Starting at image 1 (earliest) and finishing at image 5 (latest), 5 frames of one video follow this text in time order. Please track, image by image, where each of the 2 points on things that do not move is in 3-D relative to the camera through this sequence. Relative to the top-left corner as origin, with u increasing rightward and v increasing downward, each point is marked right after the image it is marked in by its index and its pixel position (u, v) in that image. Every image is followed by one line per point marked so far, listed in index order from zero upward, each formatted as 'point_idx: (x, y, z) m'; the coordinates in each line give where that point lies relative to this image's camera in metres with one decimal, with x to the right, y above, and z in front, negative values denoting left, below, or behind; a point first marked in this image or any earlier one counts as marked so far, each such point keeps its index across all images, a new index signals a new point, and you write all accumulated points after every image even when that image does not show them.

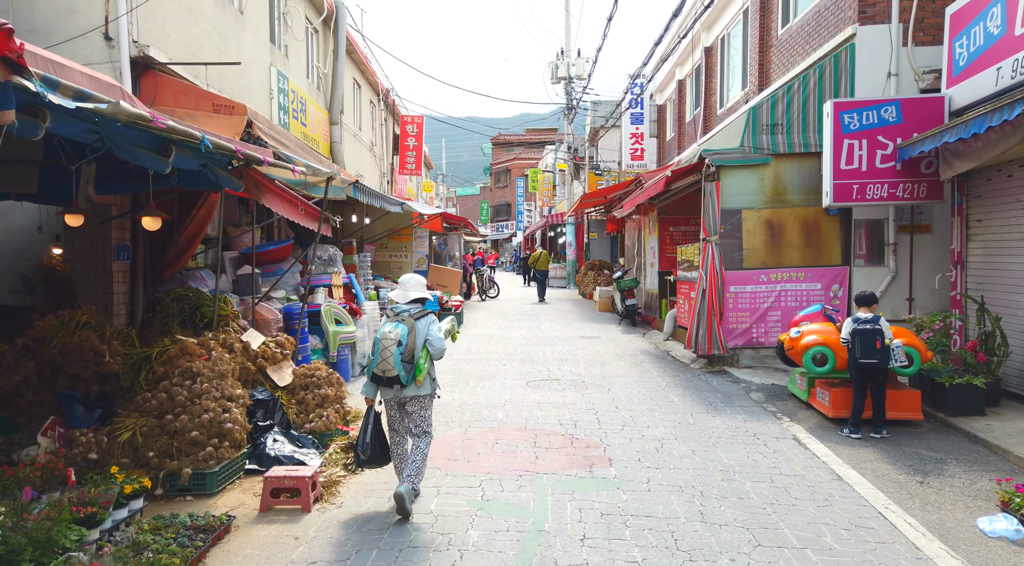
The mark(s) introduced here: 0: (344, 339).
0: (-2.1, -0.7, +9.6) m
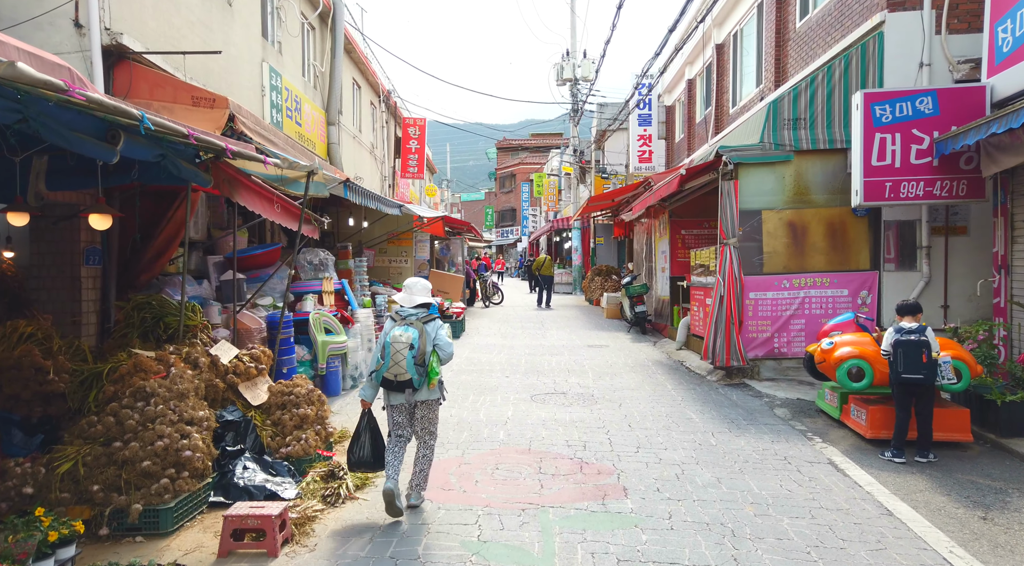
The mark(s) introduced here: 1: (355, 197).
0: (-2.1, -0.8, +8.9) m
1: (-2.0, +1.1, +9.9) m
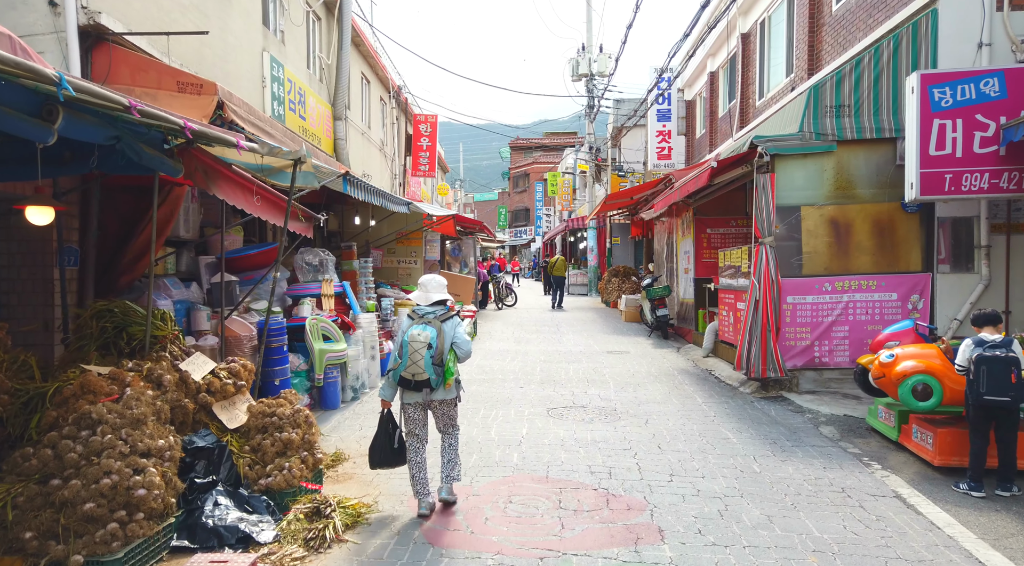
0: (-1.9, -0.8, +8.1) m
1: (-1.8, +1.1, +9.2) m
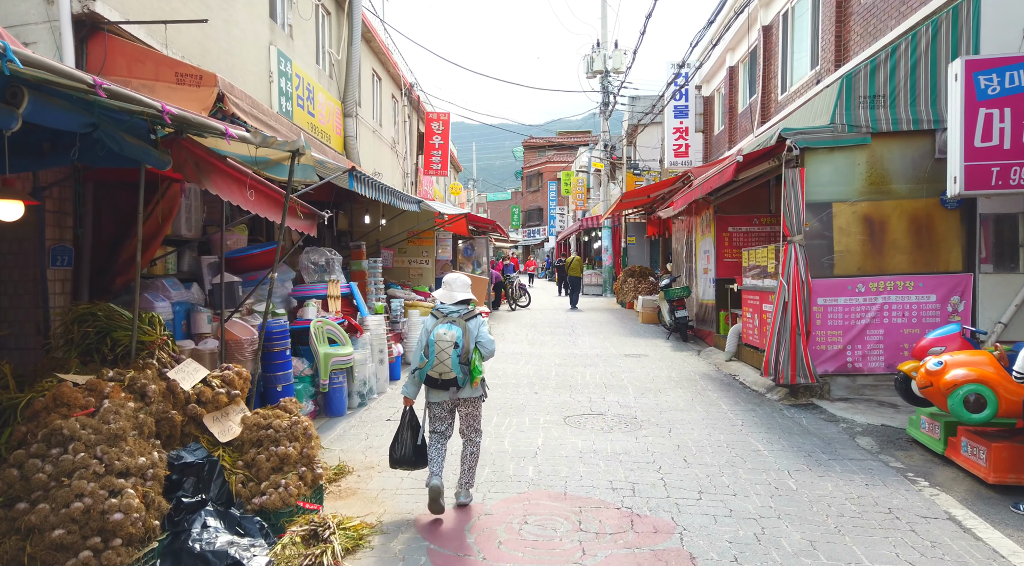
0: (-1.8, -0.8, +7.7) m
1: (-1.7, +1.1, +8.8) m
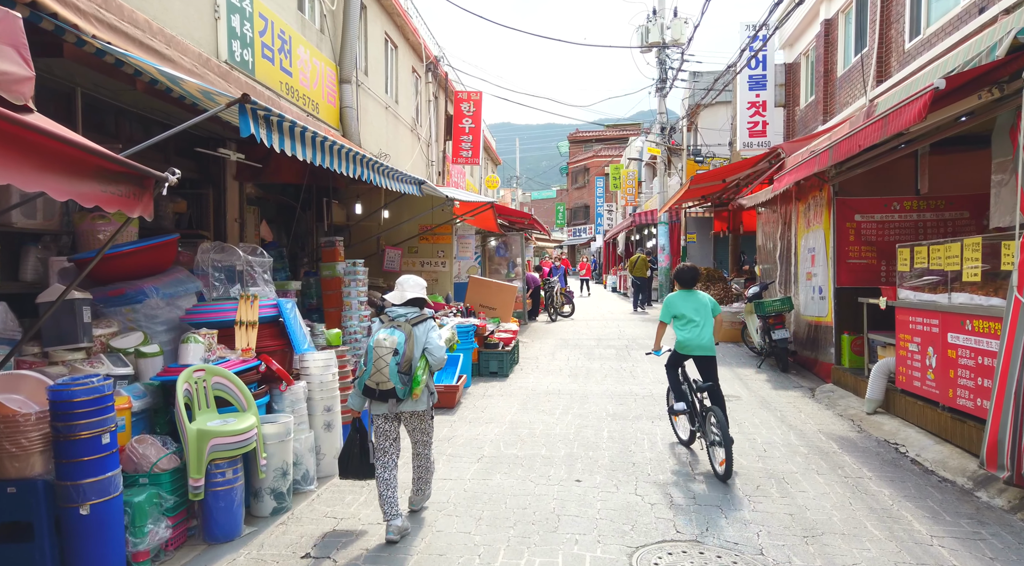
0: (-1.6, -0.9, +4.3) m
1: (-1.5, +0.9, +5.4) m
